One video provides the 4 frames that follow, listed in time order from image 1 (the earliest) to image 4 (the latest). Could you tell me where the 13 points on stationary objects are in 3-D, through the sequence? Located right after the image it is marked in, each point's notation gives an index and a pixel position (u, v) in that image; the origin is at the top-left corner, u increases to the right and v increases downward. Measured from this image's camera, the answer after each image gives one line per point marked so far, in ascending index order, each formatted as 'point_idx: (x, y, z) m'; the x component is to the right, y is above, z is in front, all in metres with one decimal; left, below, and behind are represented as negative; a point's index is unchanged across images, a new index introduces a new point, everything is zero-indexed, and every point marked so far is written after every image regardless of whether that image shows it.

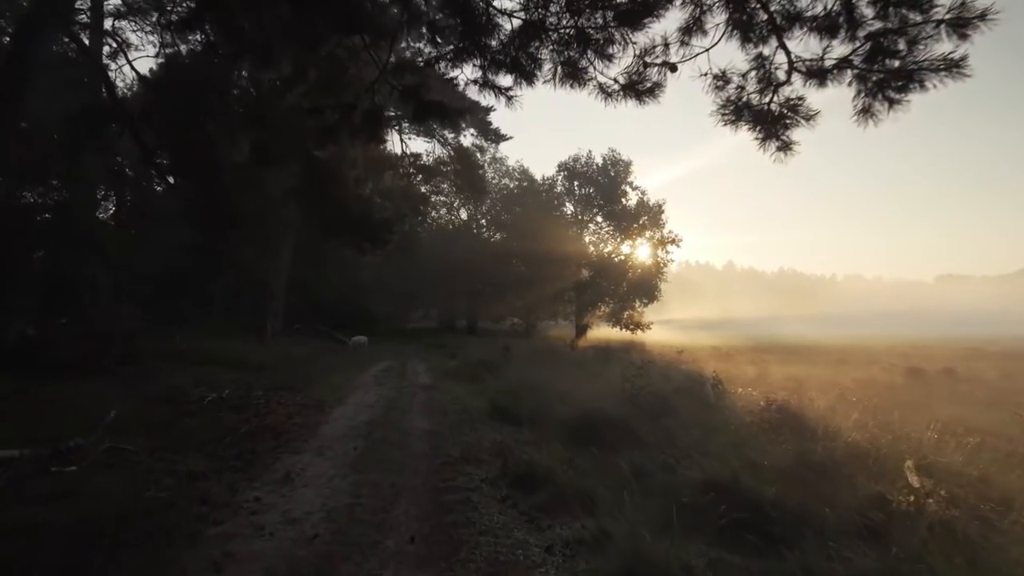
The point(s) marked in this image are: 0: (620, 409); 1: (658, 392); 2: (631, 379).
0: (+2.0, -2.3, +12.6) m
1: (+3.1, -2.2, +14.1) m
2: (+3.0, -2.3, +16.8) m
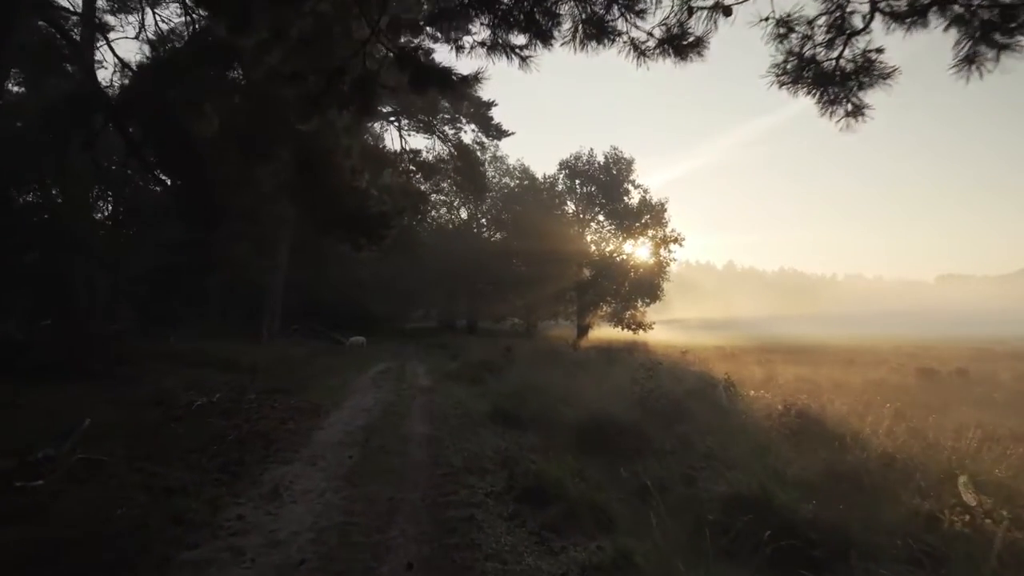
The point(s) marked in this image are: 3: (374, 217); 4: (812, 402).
0: (+2.1, -2.3, +11.9) m
1: (+3.2, -2.2, +13.4) m
2: (+3.1, -2.3, +16.1) m
3: (-2.9, +1.5, +13.9) m
4: (+7.0, -2.7, +15.7) m
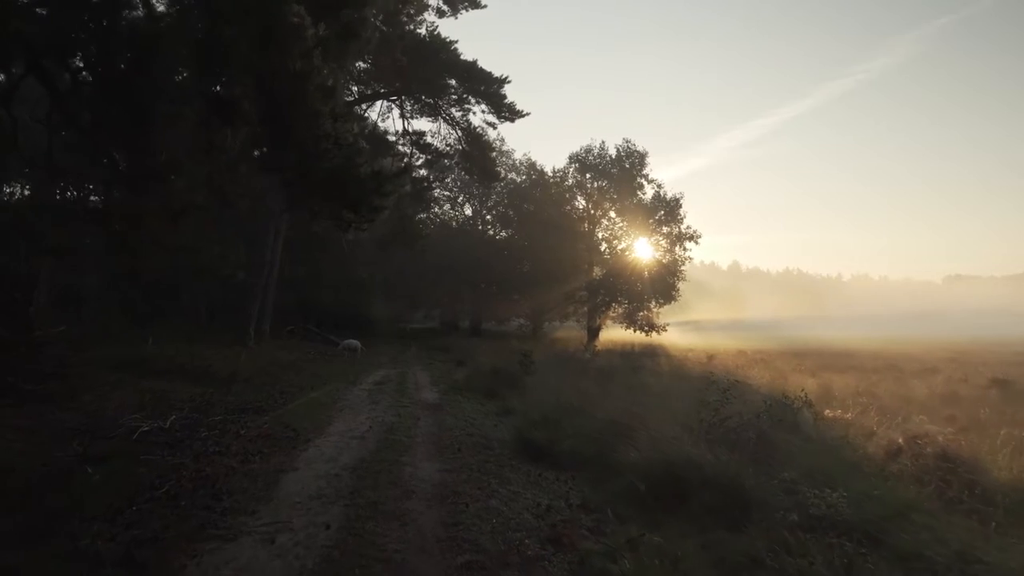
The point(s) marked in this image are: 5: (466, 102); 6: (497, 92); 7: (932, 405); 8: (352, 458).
0: (+2.7, -2.2, +8.8) m
1: (+3.7, -2.1, +10.3) m
2: (+3.6, -2.2, +13.0) m
3: (-2.4, +1.6, +10.8) m
4: (+7.5, -2.6, +12.6) m
5: (-1.4, +5.5, +19.5) m
6: (-0.4, +5.9, +19.4) m
7: (+11.9, -3.2, +18.6) m
8: (-2.4, -2.5, +10.0) m
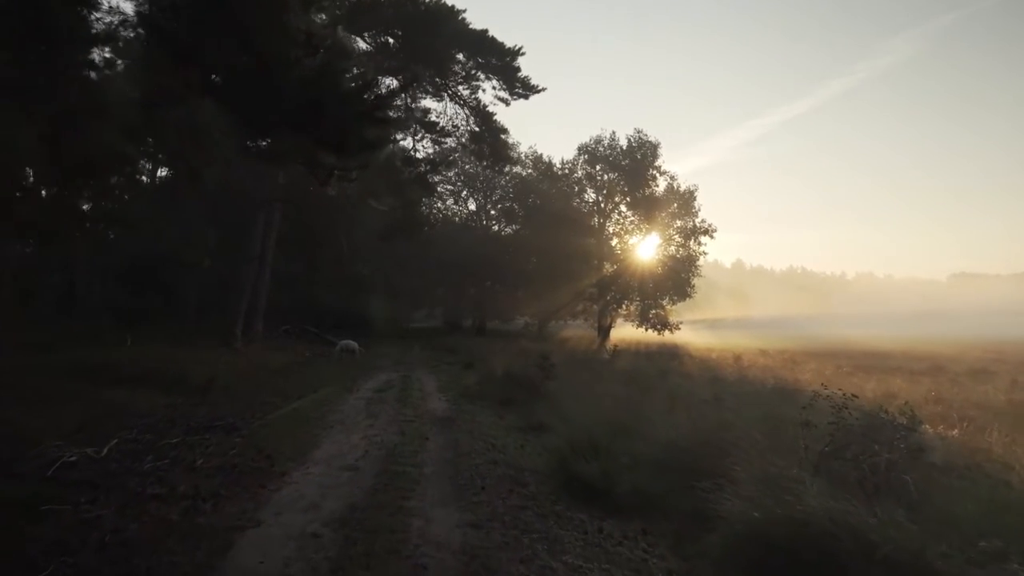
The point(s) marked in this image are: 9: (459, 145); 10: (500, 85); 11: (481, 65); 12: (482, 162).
0: (+3.2, -2.0, +6.1) m
1: (+4.2, -1.9, +7.6) m
2: (+4.1, -2.0, +10.3) m
3: (-1.8, +1.7, +8.1) m
4: (+8.0, -2.4, +9.9) m
5: (-0.8, +5.7, +16.8) m
6: (+0.1, +6.1, +16.7) m
7: (+12.4, -3.0, +15.9) m
8: (-1.9, -2.4, +7.3) m
9: (-1.5, +4.3, +19.2) m
10: (-0.2, +5.6, +17.2) m
11: (-0.7, +6.0, +16.7) m
12: (-0.7, +3.8, +18.6) m
